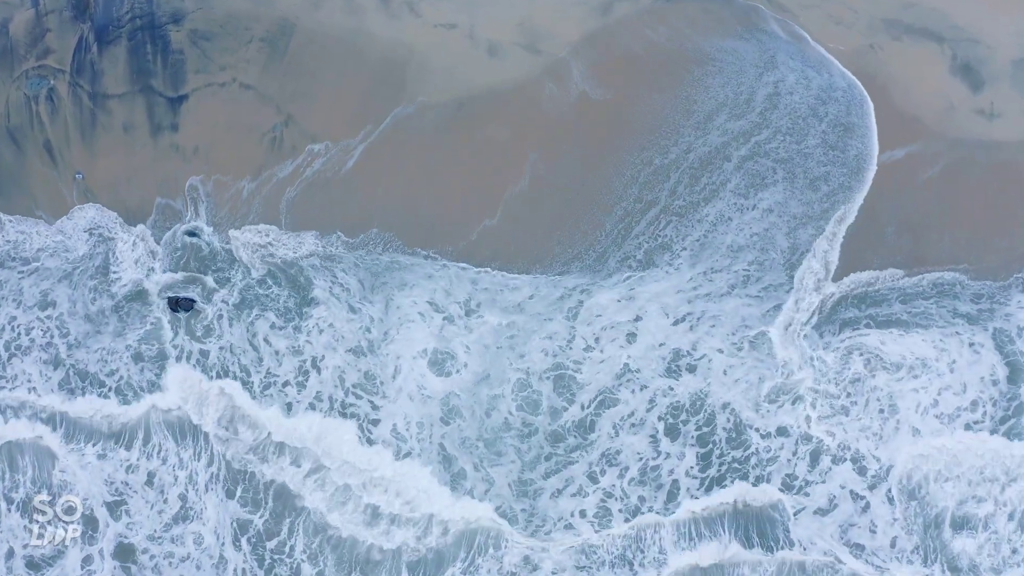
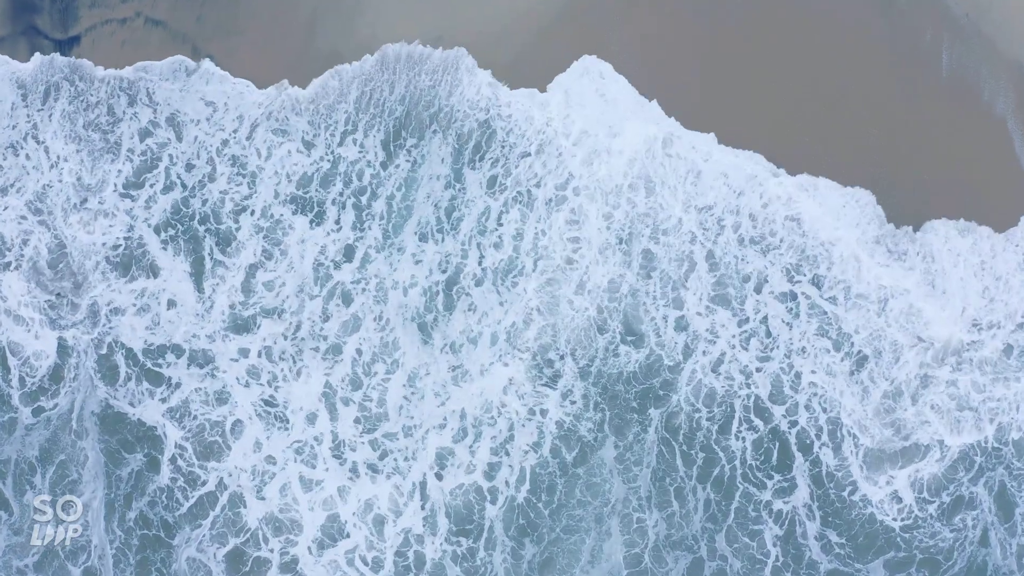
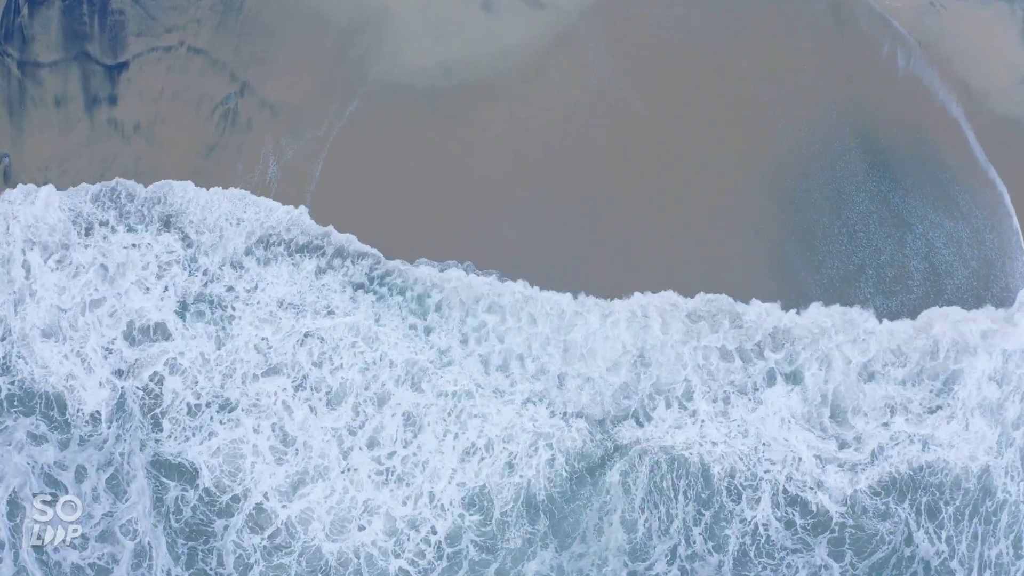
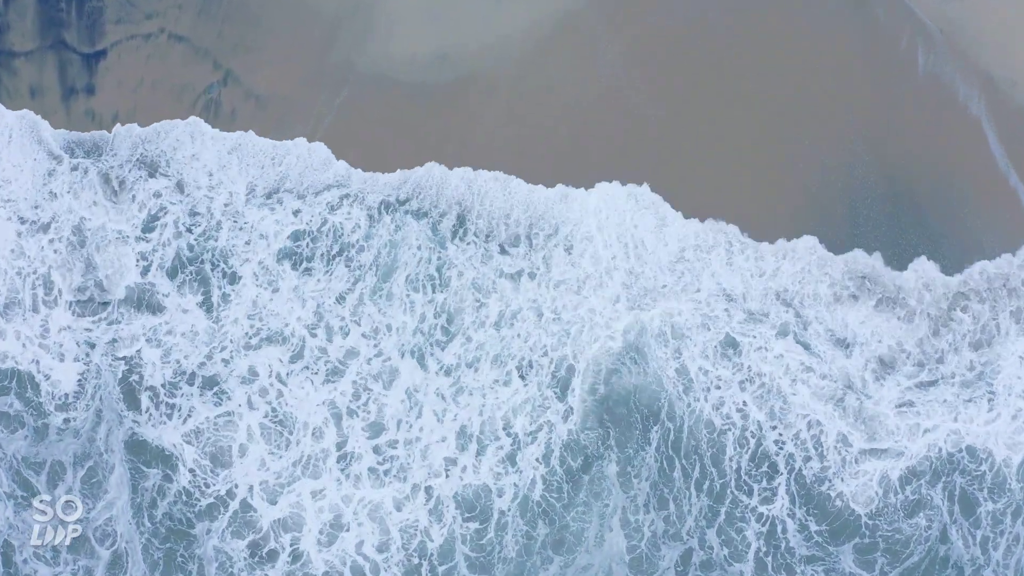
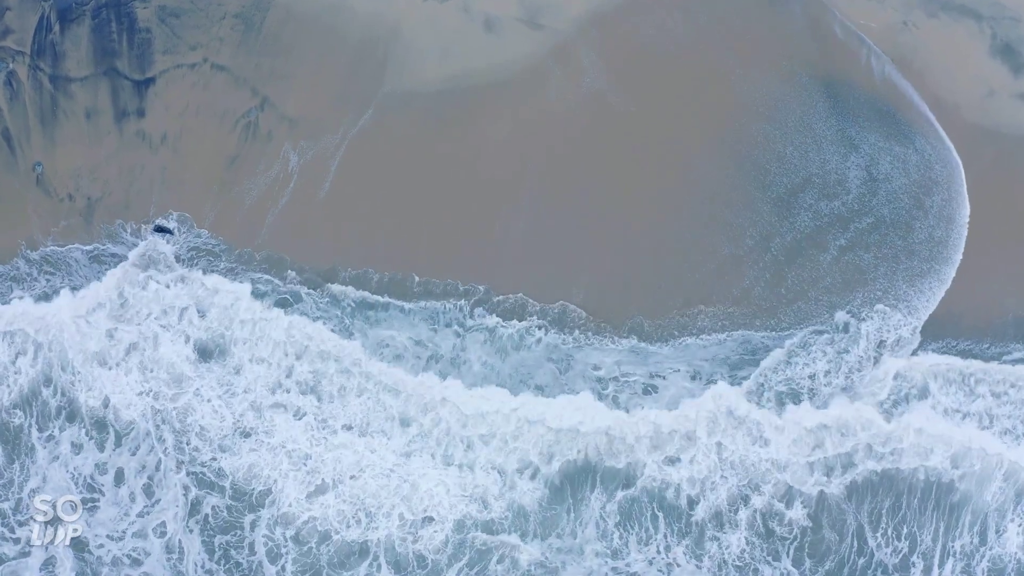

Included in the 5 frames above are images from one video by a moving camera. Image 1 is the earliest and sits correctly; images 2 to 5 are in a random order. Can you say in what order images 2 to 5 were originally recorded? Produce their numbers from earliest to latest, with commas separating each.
5, 3, 4, 2
